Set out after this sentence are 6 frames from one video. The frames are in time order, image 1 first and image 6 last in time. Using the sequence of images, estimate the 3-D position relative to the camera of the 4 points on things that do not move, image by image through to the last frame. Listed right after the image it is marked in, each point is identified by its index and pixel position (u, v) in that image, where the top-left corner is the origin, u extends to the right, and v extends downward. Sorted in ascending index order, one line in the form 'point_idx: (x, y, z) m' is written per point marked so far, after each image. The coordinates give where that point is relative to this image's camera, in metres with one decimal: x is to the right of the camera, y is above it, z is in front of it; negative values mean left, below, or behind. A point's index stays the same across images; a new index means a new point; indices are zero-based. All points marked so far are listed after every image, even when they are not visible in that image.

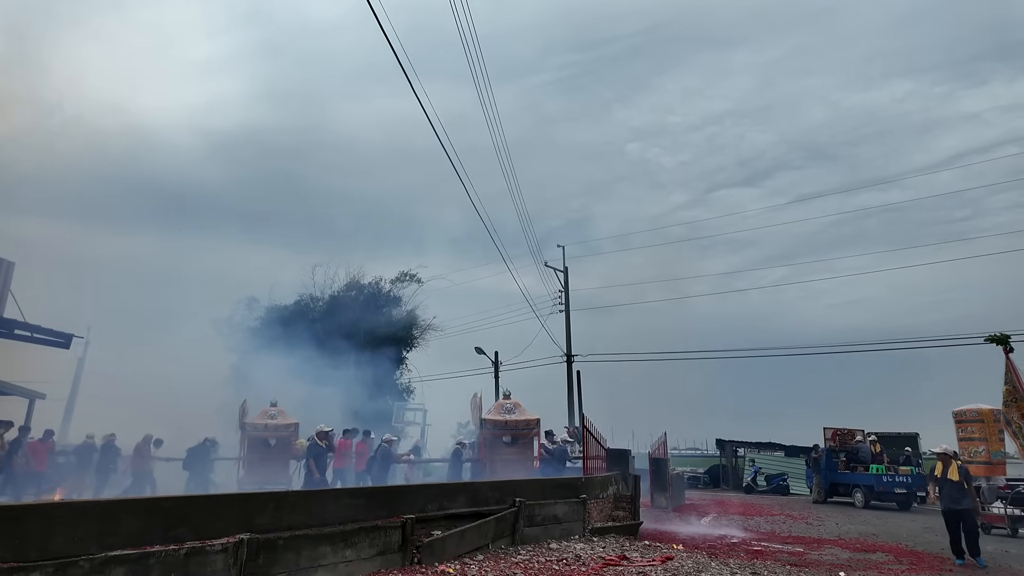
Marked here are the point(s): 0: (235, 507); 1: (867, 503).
0: (-2.3, -1.8, +5.1) m
1: (+10.5, -6.4, +17.8) m
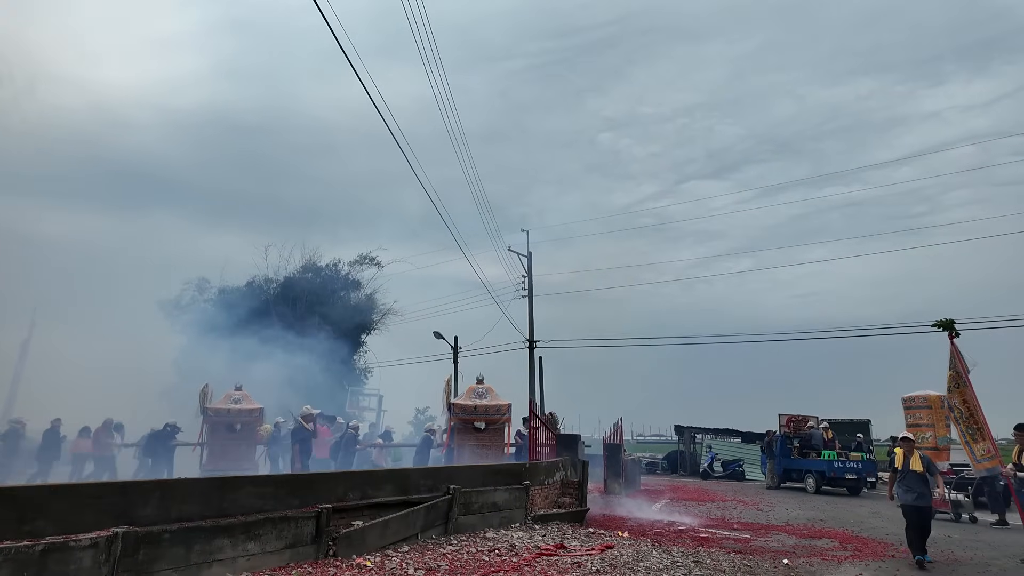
0: (-3.0, -1.6, +4.5) m
1: (+9.2, -6.0, +18.0) m
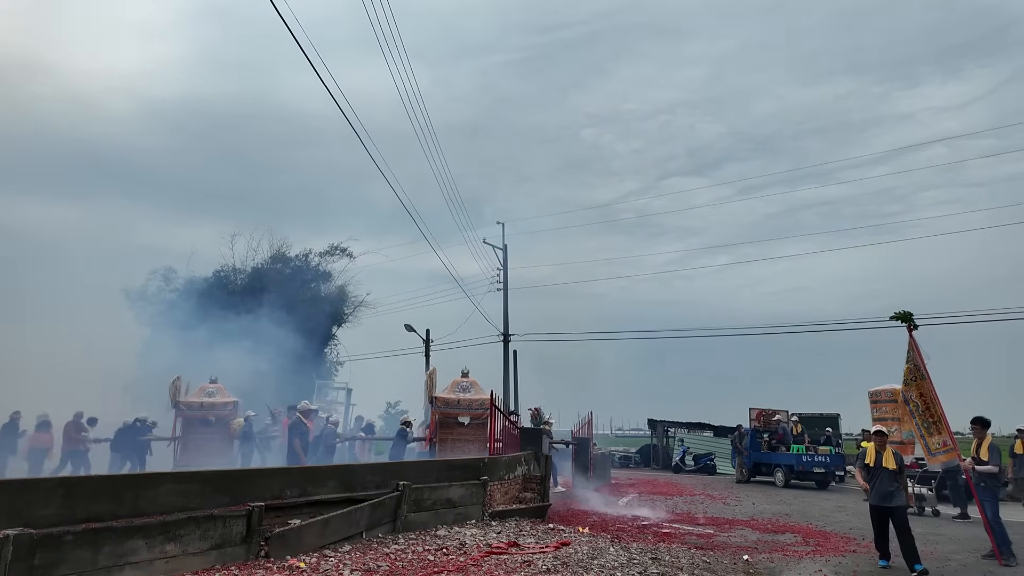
0: (-3.5, -1.4, +4.1) m
1: (+8.2, -5.8, +18.0) m
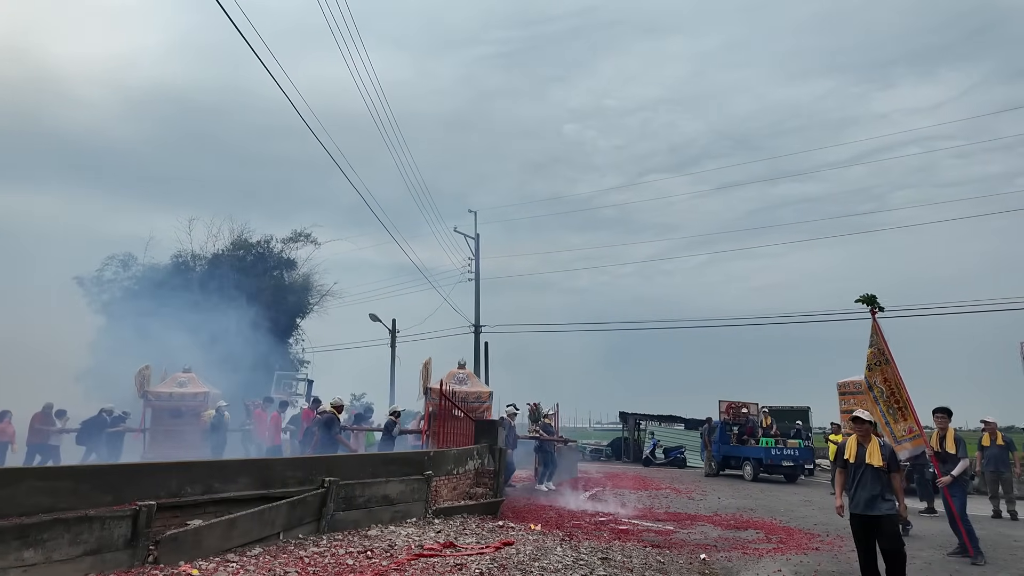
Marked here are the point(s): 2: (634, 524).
0: (-4.0, -1.2, +3.4) m
1: (+7.2, -5.5, +17.7) m
2: (+1.9, -3.7, +9.4) m
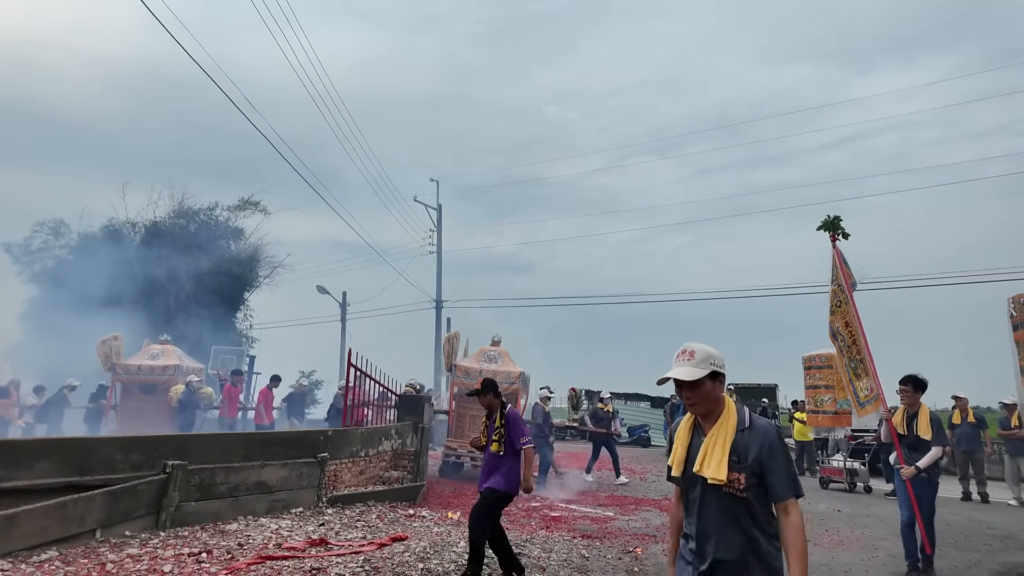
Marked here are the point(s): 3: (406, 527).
0: (-4.9, -0.7, +2.1) m
1: (+5.8, -4.7, +16.9) m
2: (+0.8, -3.1, +8.4) m
3: (-1.1, -2.5, +6.4) m
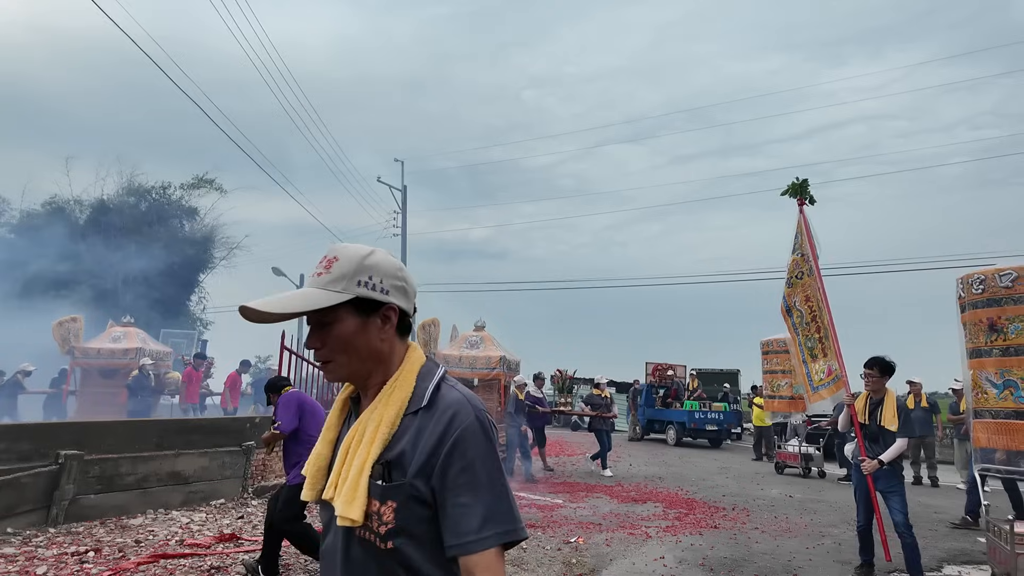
0: (-5.3, -0.6, +1.6) m
1: (+4.7, -4.3, +16.9) m
2: (+0.1, -2.9, +8.1) m
3: (-1.7, -2.3, +6.0) m
